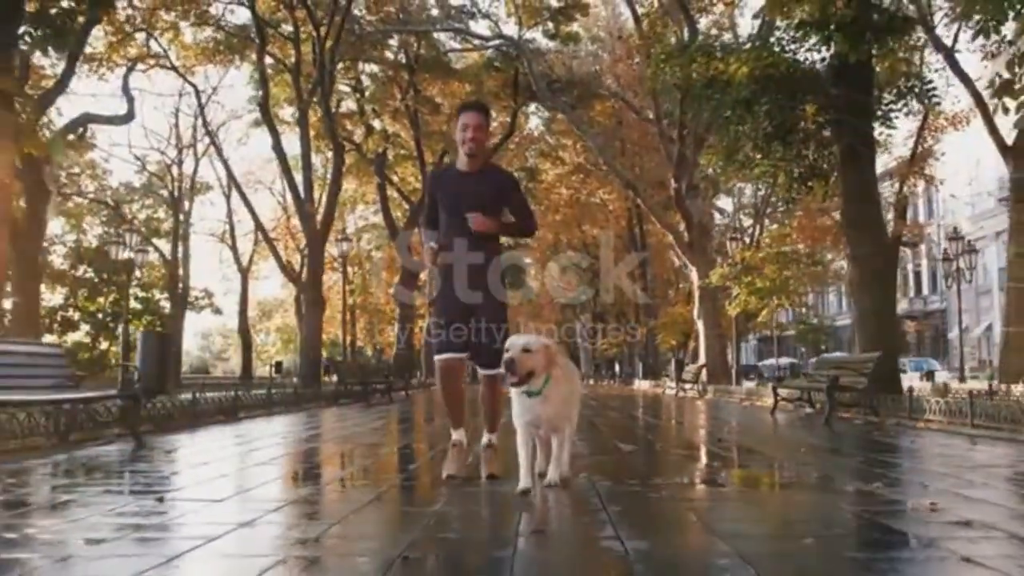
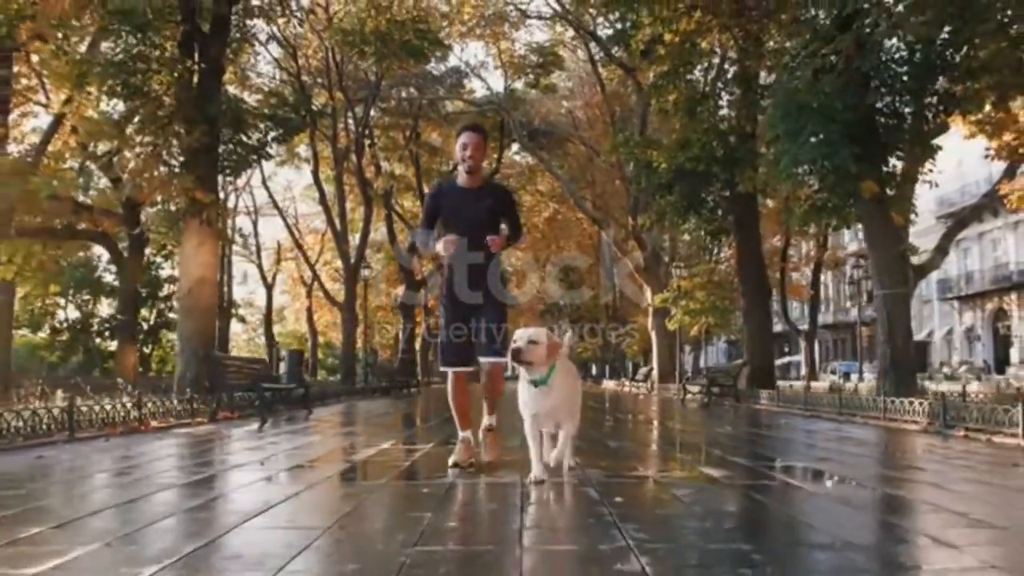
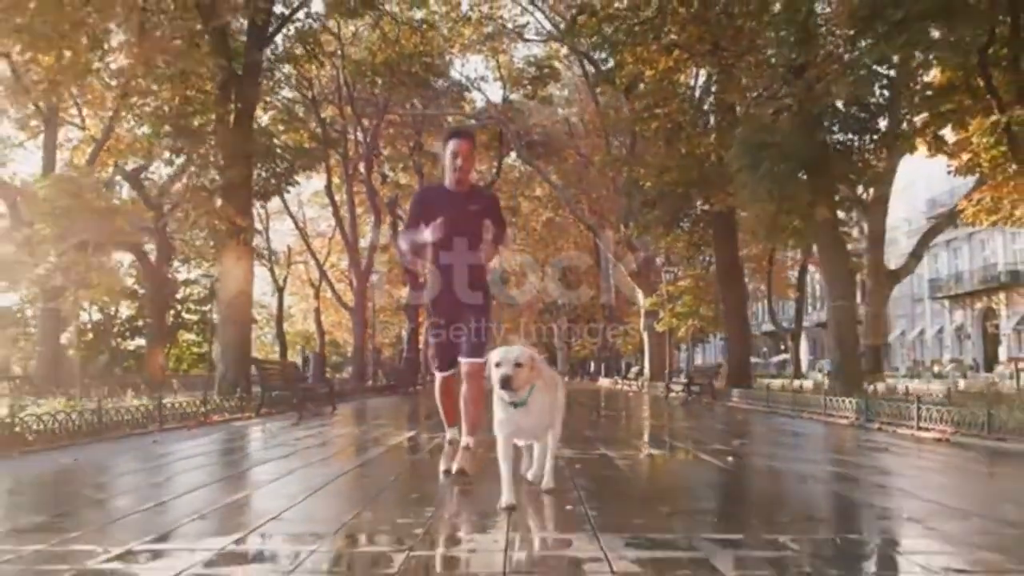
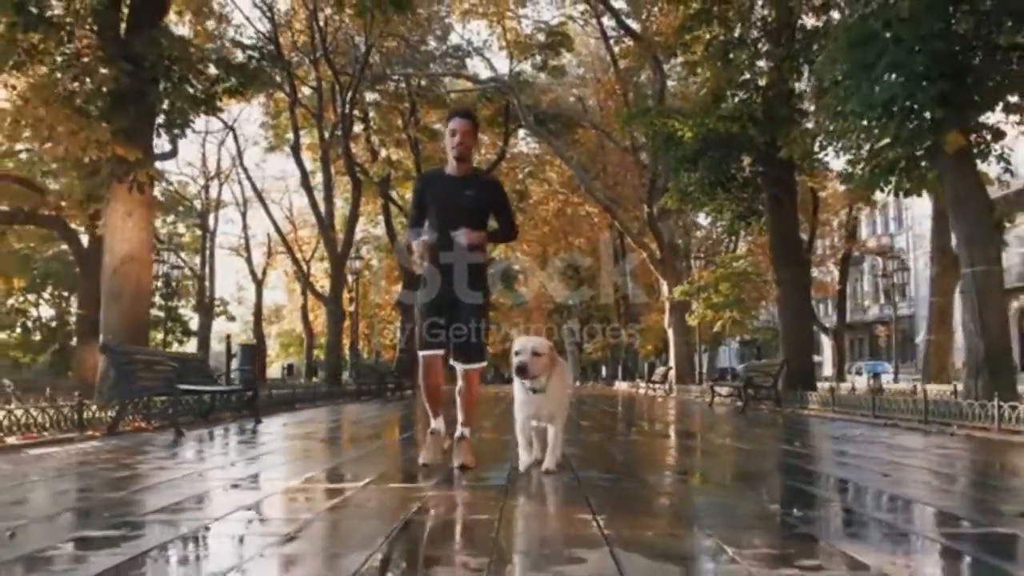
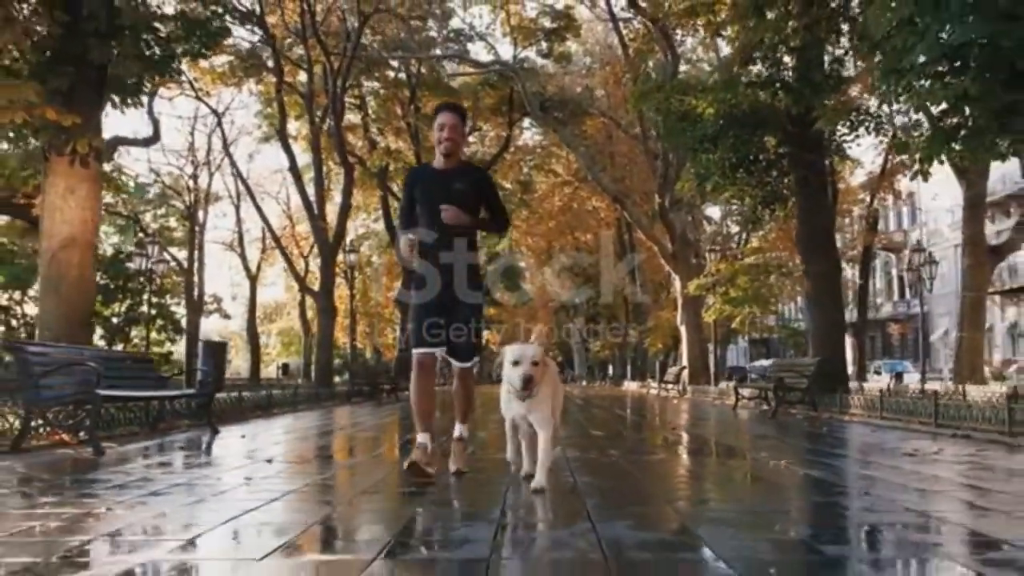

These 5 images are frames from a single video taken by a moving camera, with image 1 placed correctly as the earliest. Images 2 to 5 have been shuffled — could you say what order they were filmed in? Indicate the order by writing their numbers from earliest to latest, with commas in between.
5, 4, 2, 3
